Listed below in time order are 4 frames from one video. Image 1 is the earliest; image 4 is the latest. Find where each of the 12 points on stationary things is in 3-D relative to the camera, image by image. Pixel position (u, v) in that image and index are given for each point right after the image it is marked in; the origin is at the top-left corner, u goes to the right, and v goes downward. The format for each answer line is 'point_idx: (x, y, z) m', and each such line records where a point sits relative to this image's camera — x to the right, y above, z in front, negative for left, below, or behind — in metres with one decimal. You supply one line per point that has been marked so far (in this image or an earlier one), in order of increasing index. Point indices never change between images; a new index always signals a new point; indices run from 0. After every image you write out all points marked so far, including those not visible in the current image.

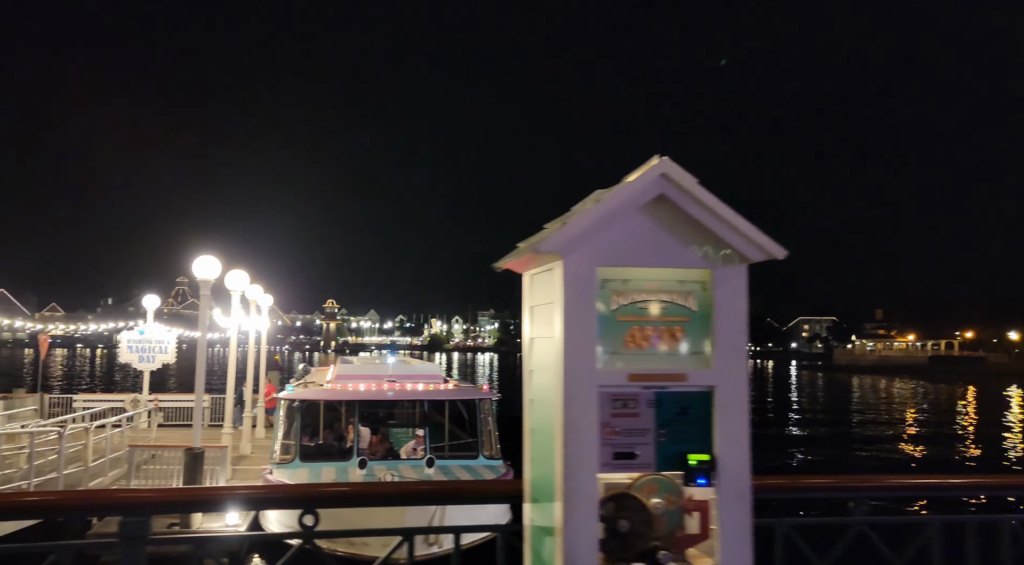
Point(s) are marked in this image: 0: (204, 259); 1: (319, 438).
0: (-4.8, +0.4, +11.5) m
1: (-3.2, -2.6, +12.3) m
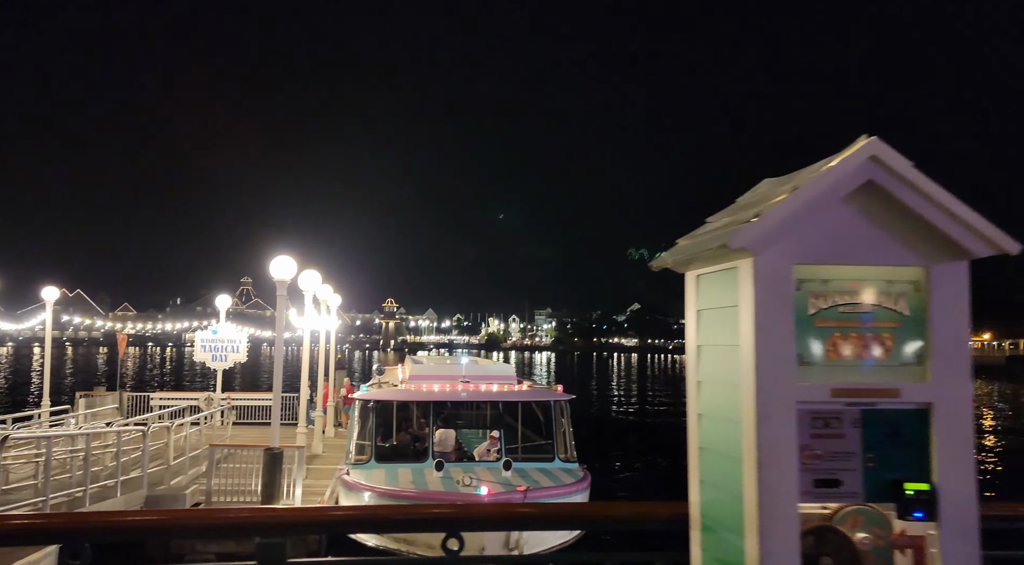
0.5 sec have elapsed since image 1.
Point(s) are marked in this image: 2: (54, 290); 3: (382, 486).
0: (-3.6, +0.4, +11.6) m
1: (-2.0, -2.6, +12.3) m
2: (-12.1, -0.2, +19.3) m
3: (-1.9, -2.9, +10.5) m
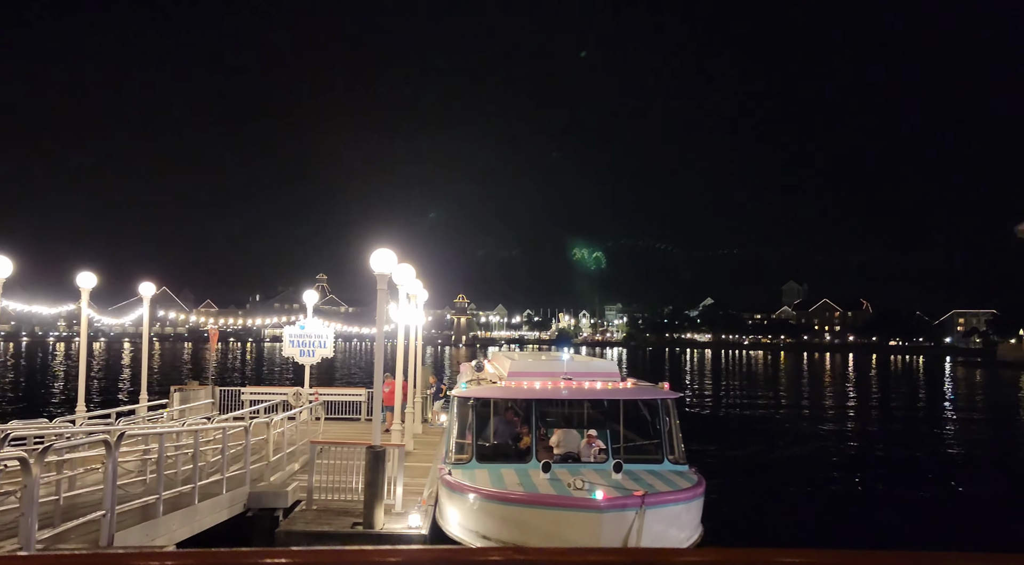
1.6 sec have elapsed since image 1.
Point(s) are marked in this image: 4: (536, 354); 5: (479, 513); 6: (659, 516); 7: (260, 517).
0: (-2.0, +0.5, +11.2) m
1: (-0.3, -2.5, +11.8) m
2: (-9.8, -0.1, +19.8) m
3: (-0.4, -2.8, +10.0) m
4: (+0.5, -1.4, +13.8) m
5: (-0.5, -3.1, +9.9) m
6: (+1.9, -3.0, +9.4) m
7: (-3.8, -3.6, +11.1) m
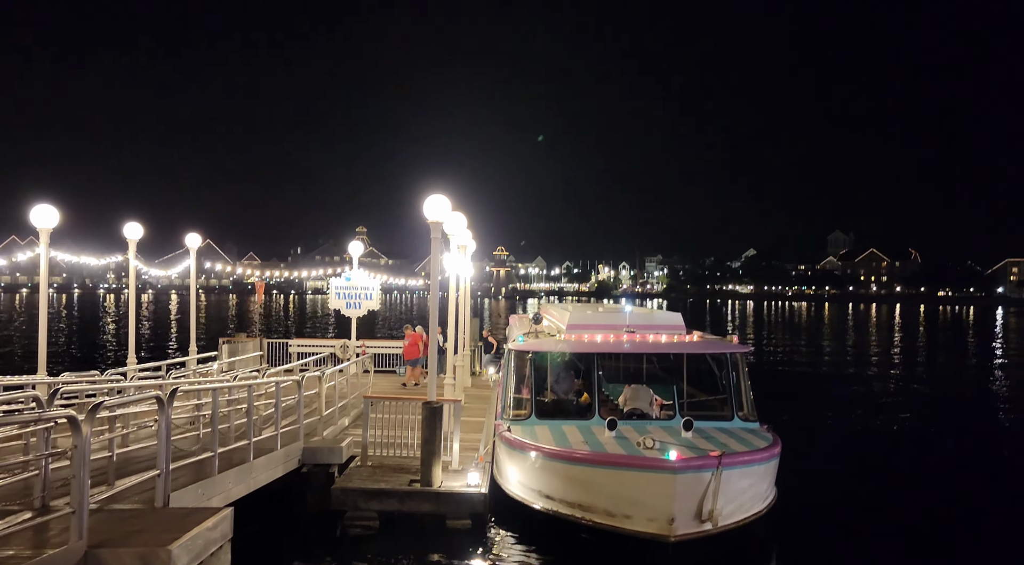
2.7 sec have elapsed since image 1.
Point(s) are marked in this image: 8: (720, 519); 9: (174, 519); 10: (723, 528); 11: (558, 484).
0: (-1.1, +1.2, +10.6) m
1: (+0.7, -1.7, +11.3) m
2: (-8.4, +1.2, +19.6) m
3: (+0.5, -2.1, +9.5) m
4: (+1.5, -0.5, +13.2) m
5: (+0.4, -2.5, +9.5) m
6: (+2.7, -2.4, +8.9) m
7: (-2.9, -2.8, +10.9) m
8: (+2.5, -2.9, +8.8) m
9: (-3.0, -2.1, +6.5) m
10: (+2.6, -3.0, +8.8) m
11: (+0.6, -2.6, +9.3) m
